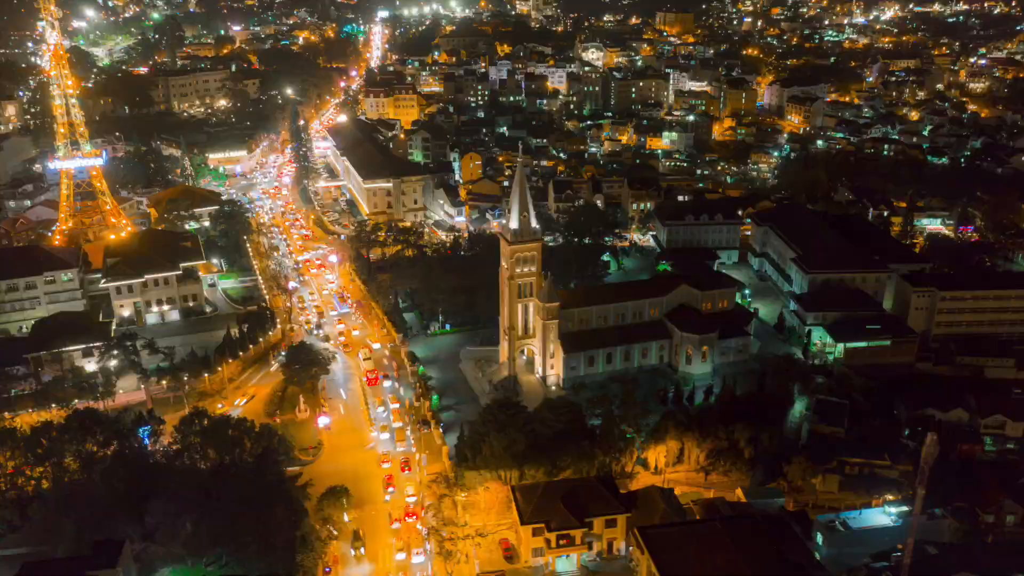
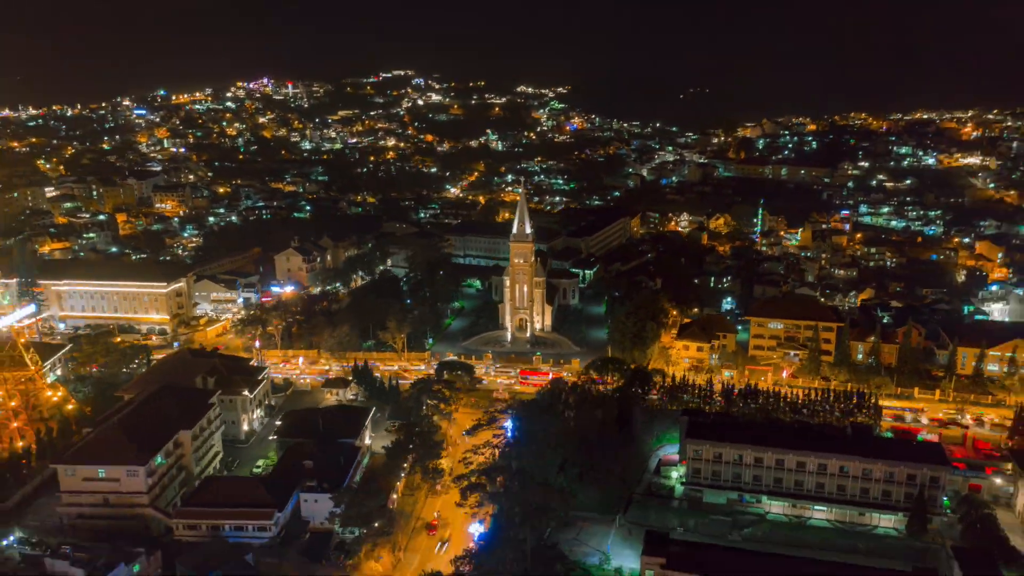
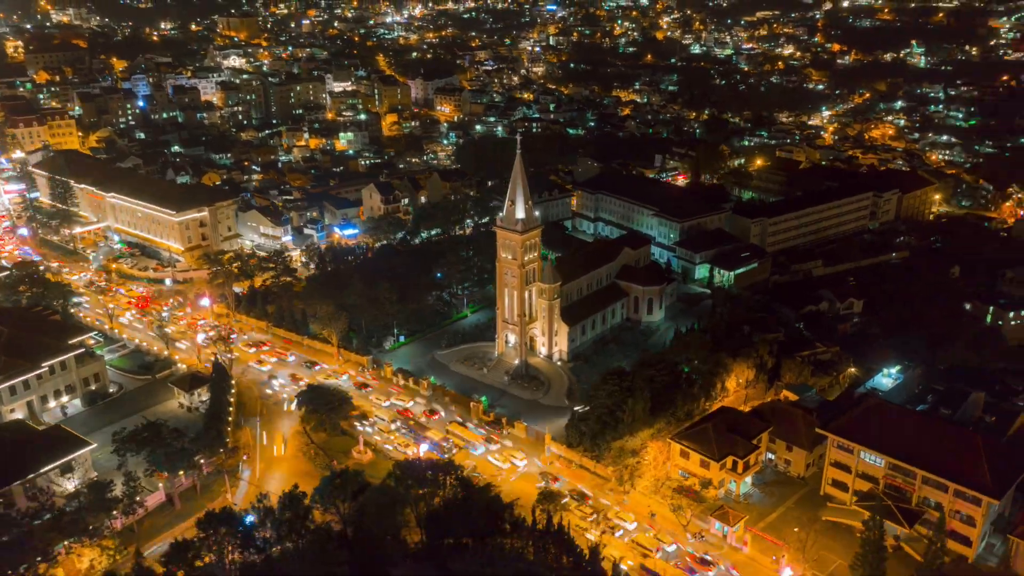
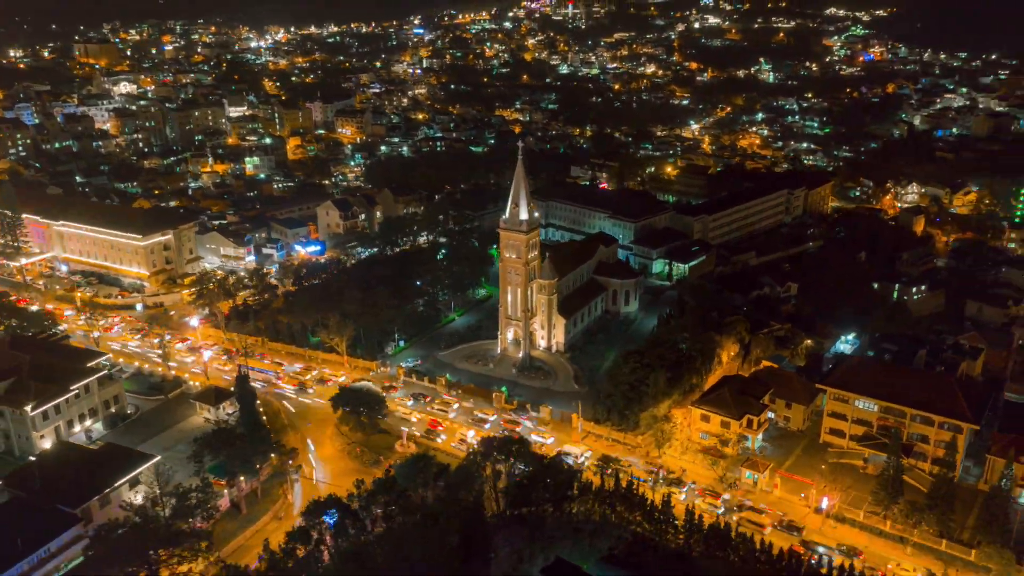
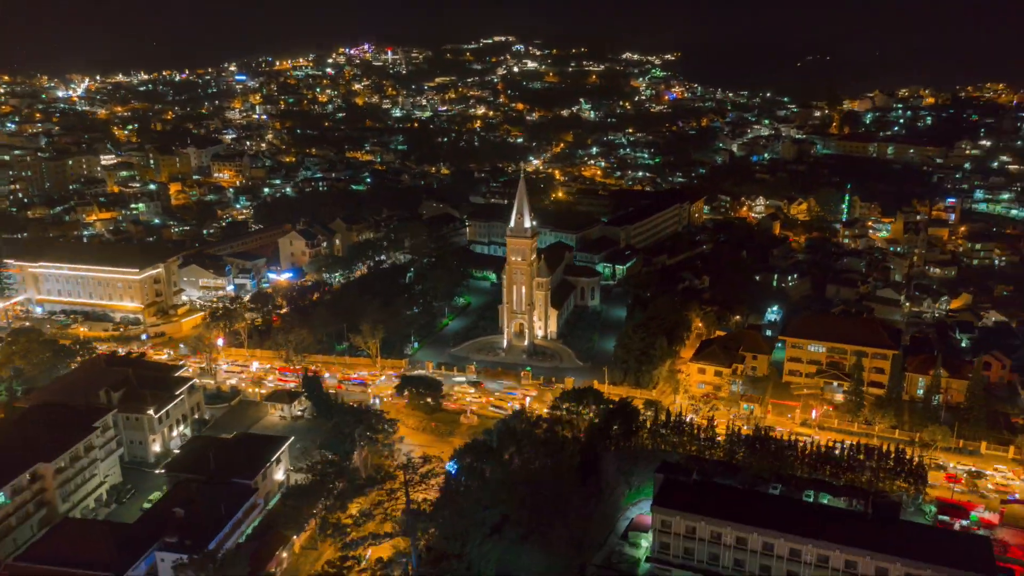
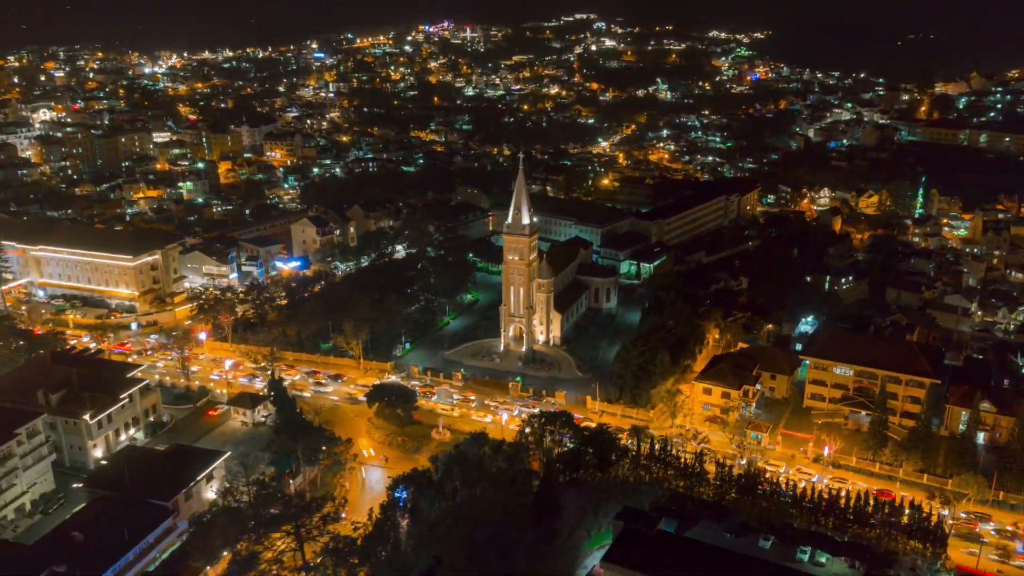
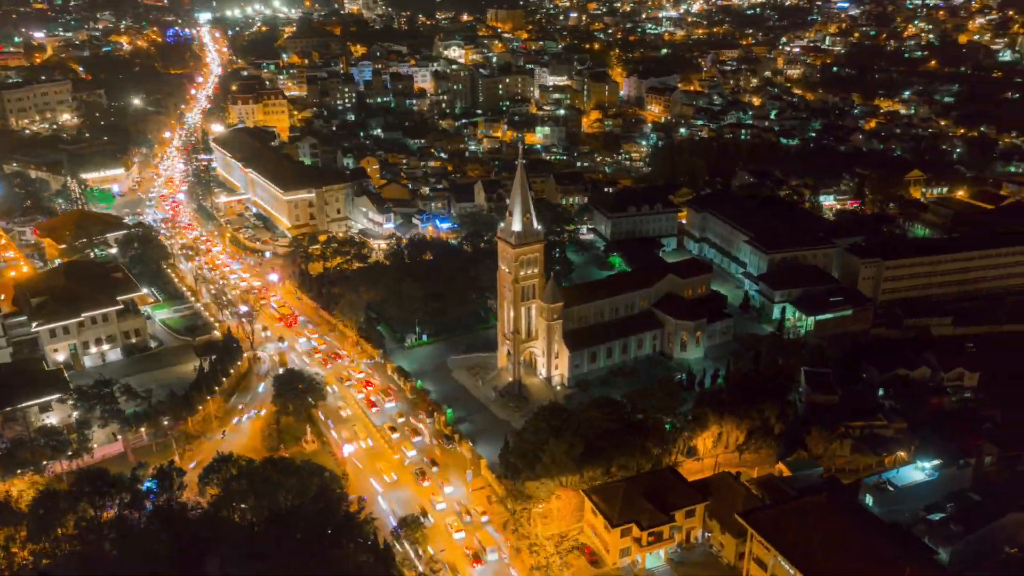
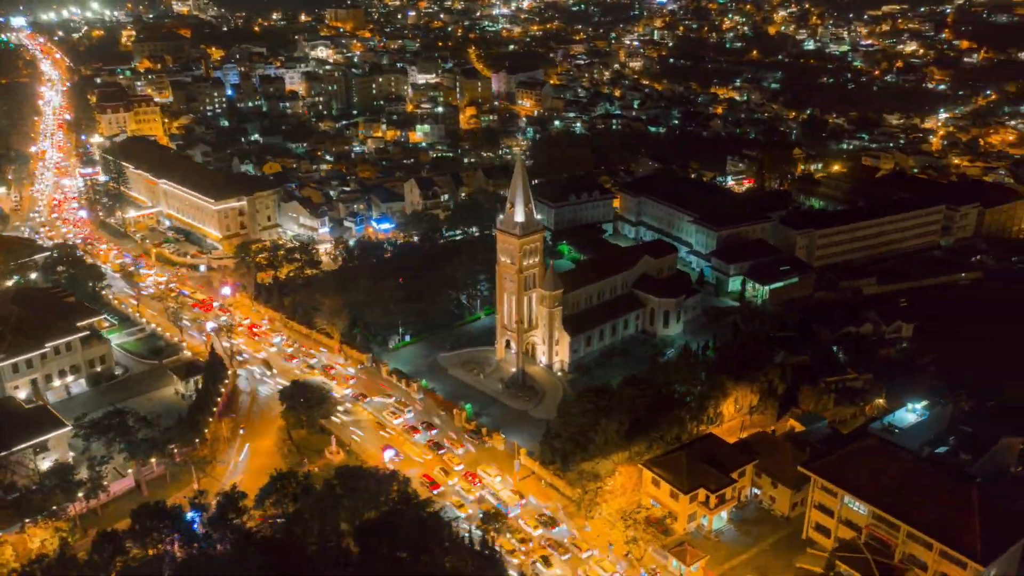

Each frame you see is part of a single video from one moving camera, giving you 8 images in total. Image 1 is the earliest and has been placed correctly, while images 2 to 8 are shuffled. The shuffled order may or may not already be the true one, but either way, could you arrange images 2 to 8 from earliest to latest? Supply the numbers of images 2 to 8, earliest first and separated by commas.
7, 8, 3, 4, 6, 5, 2
